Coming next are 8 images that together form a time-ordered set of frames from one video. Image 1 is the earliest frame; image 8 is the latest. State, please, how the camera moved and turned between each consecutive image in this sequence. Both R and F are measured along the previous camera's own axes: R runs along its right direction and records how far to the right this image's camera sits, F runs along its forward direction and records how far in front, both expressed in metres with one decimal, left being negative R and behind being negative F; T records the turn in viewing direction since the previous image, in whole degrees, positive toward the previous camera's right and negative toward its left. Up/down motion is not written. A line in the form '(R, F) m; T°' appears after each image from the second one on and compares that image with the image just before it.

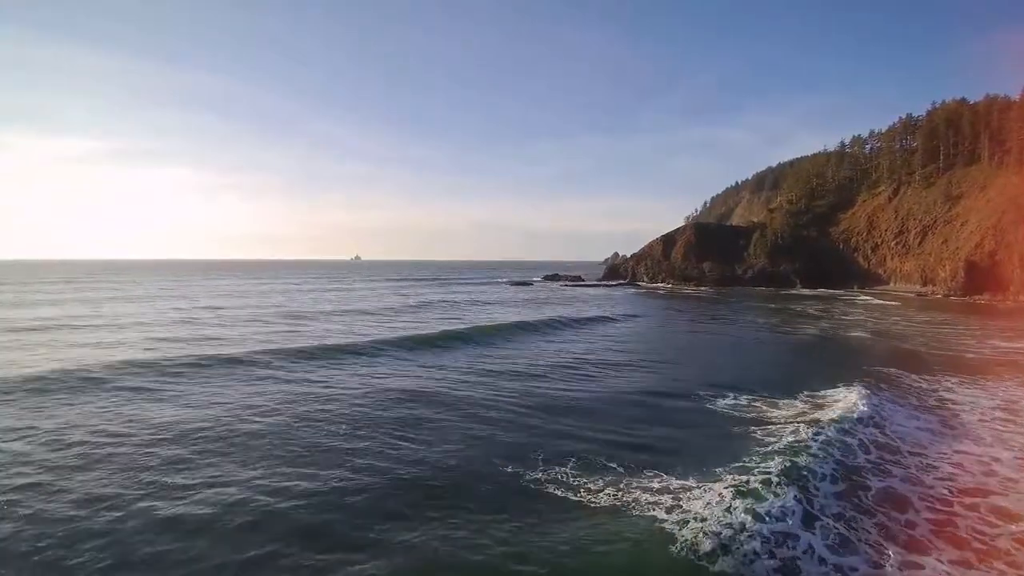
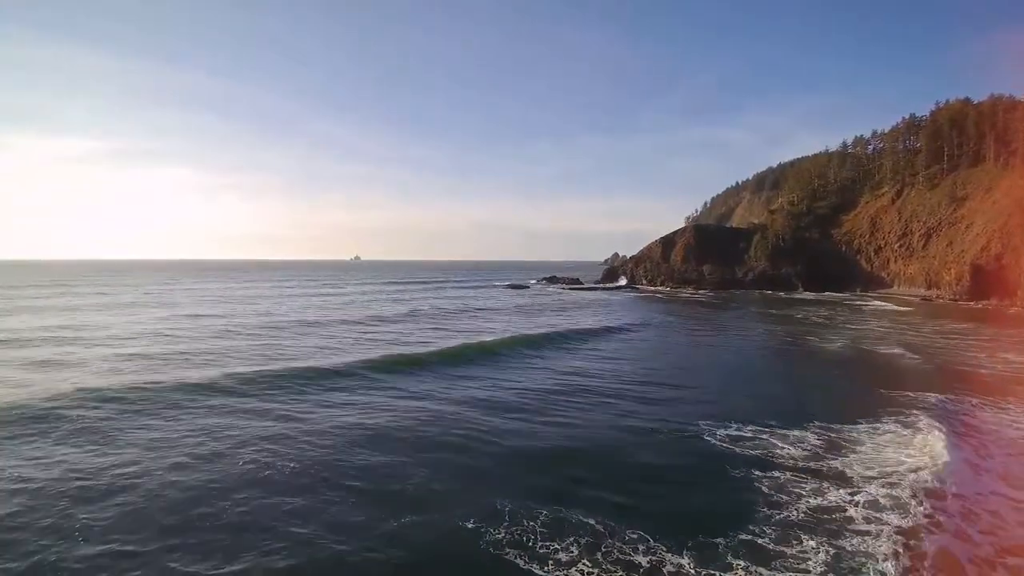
(+0.6, +1.5) m; 0°
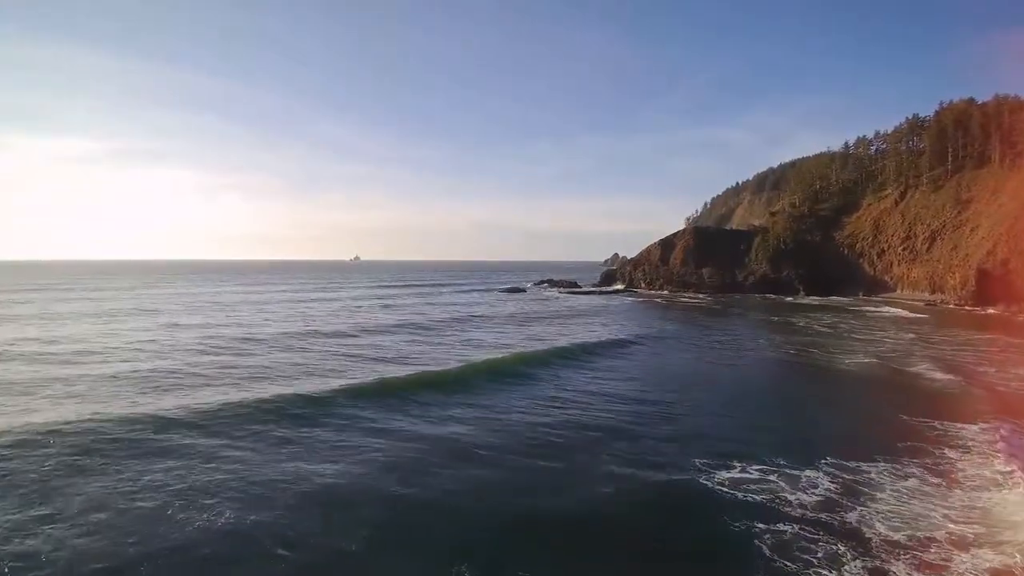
(+0.6, +1.4) m; 0°
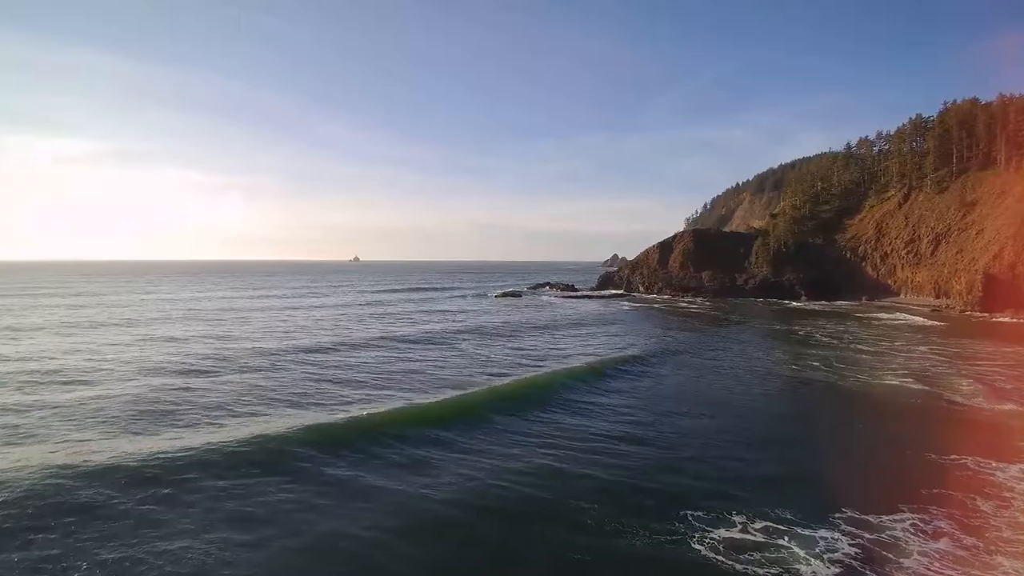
(+0.7, +1.5) m; 0°
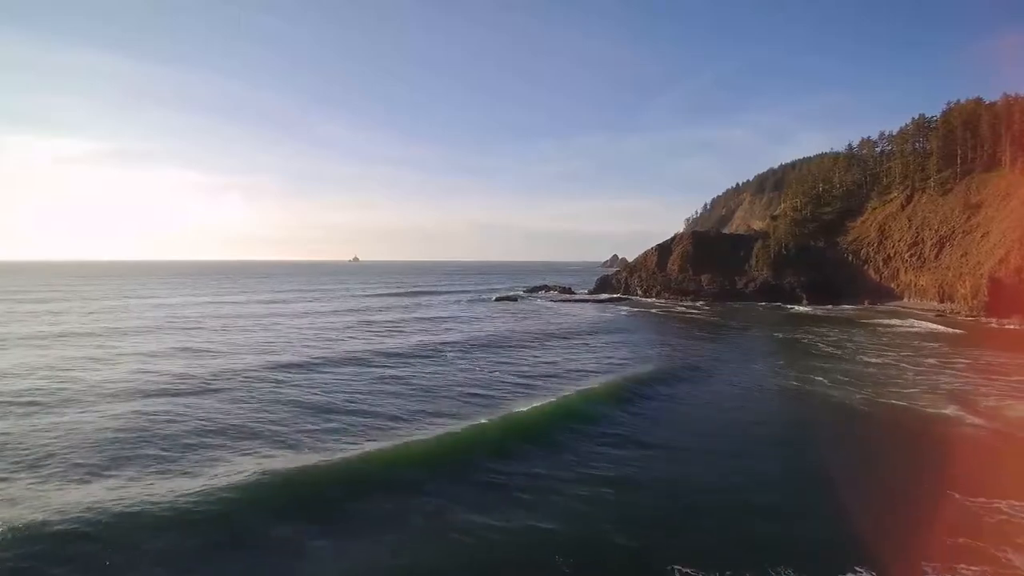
(+0.7, +1.4) m; 0°
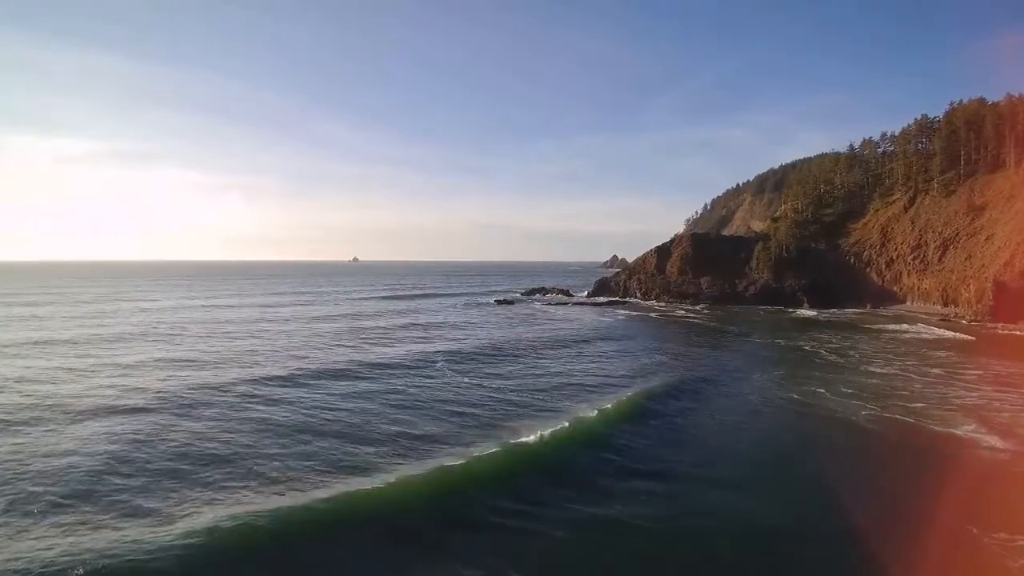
(+0.4, +1.1) m; 0°
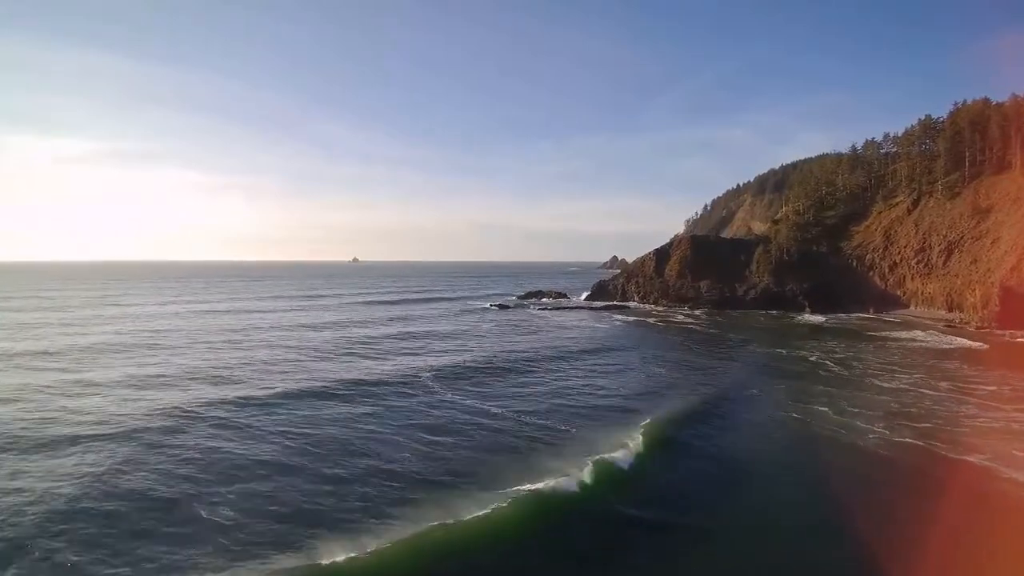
(+0.6, +1.5) m; 0°
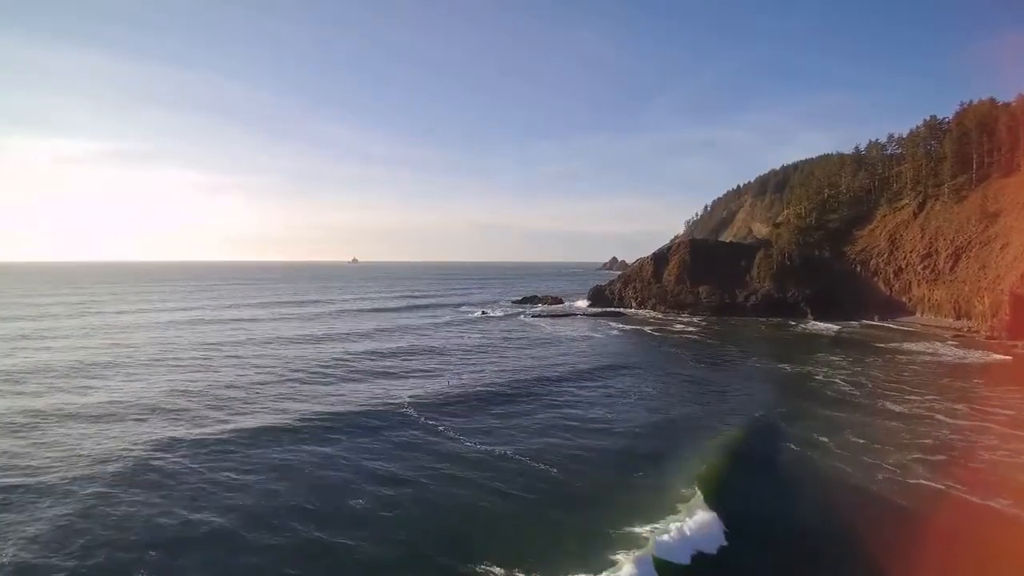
(+0.9, +2.1) m; 0°
